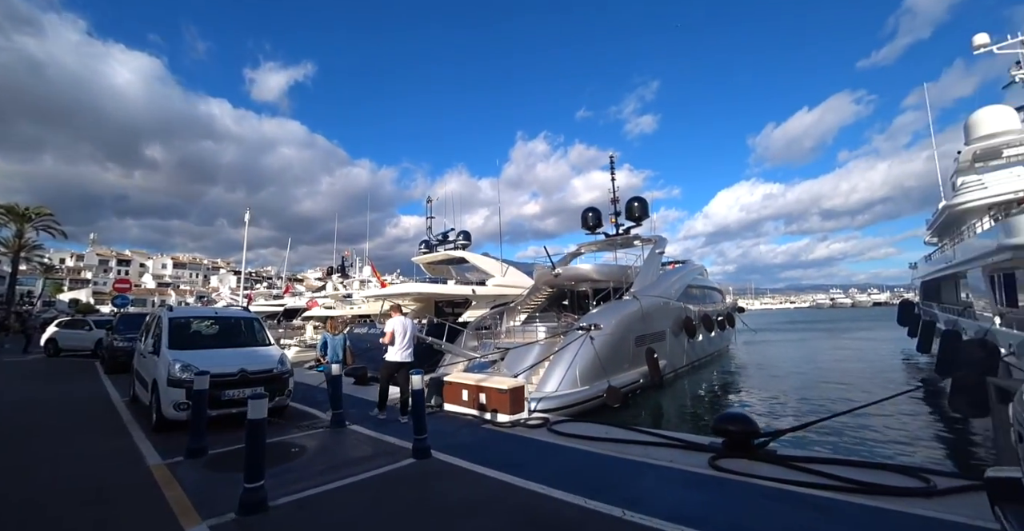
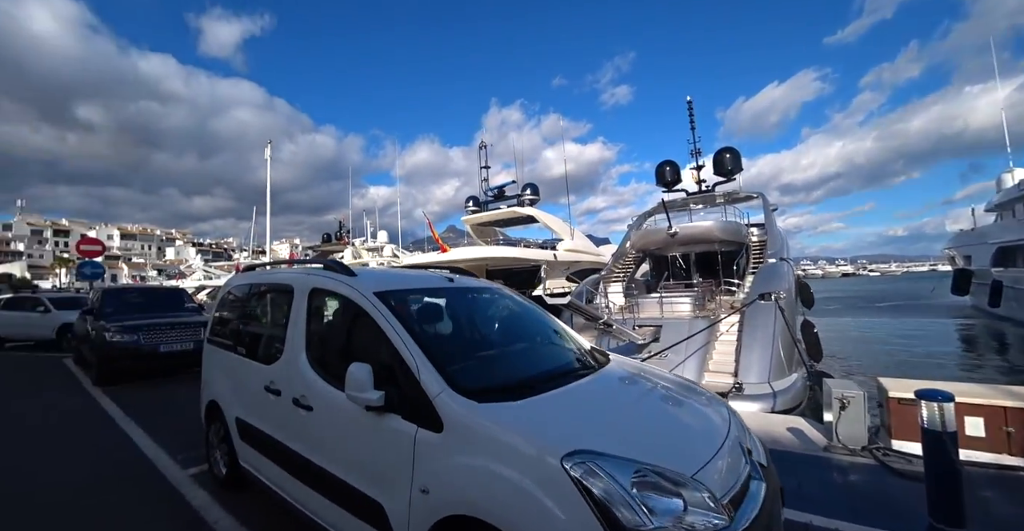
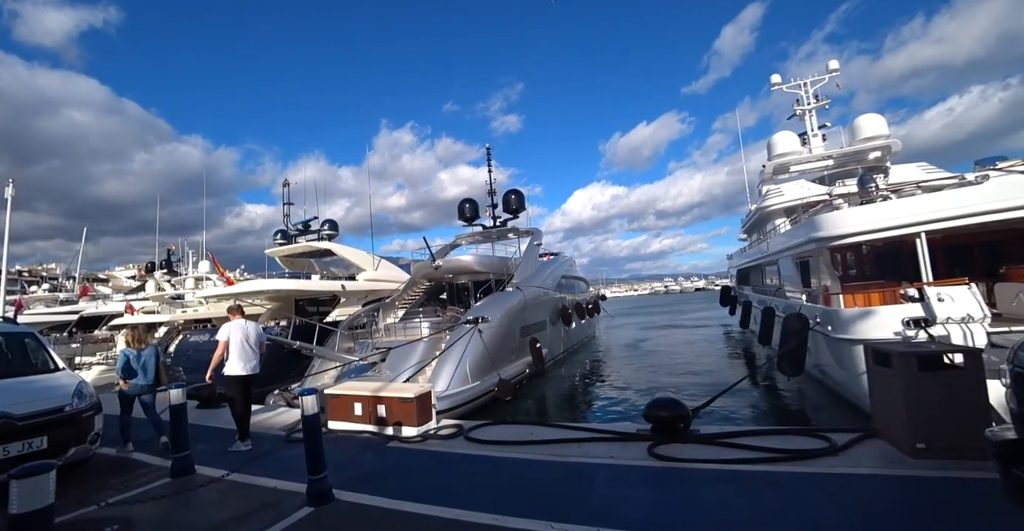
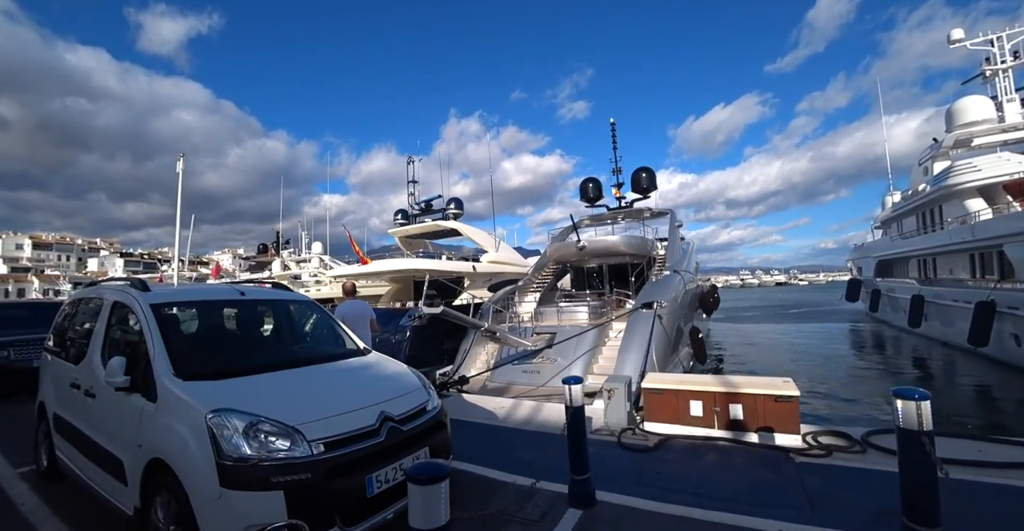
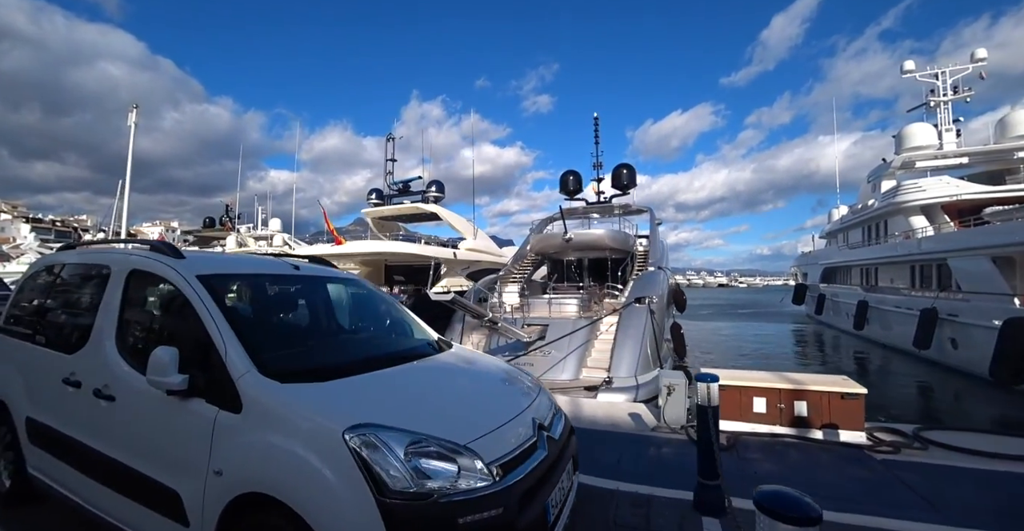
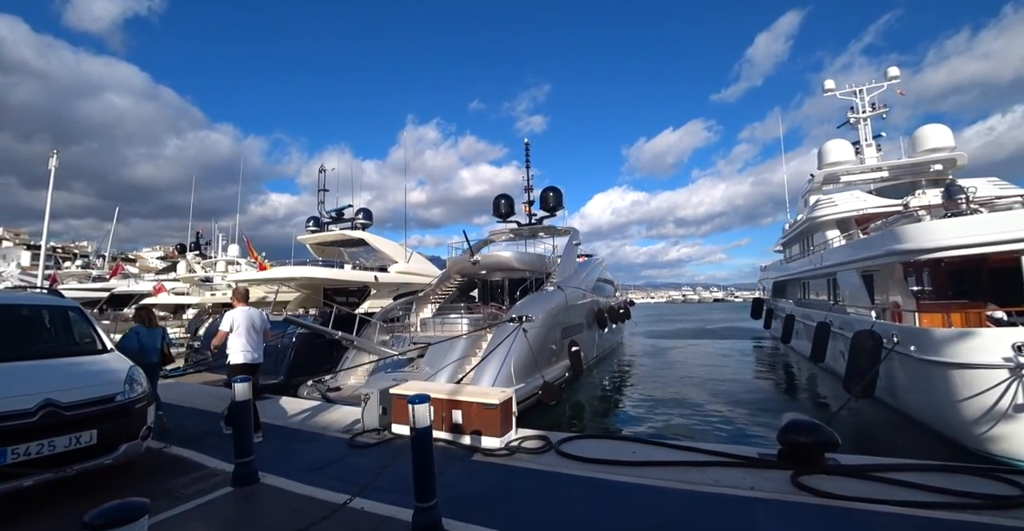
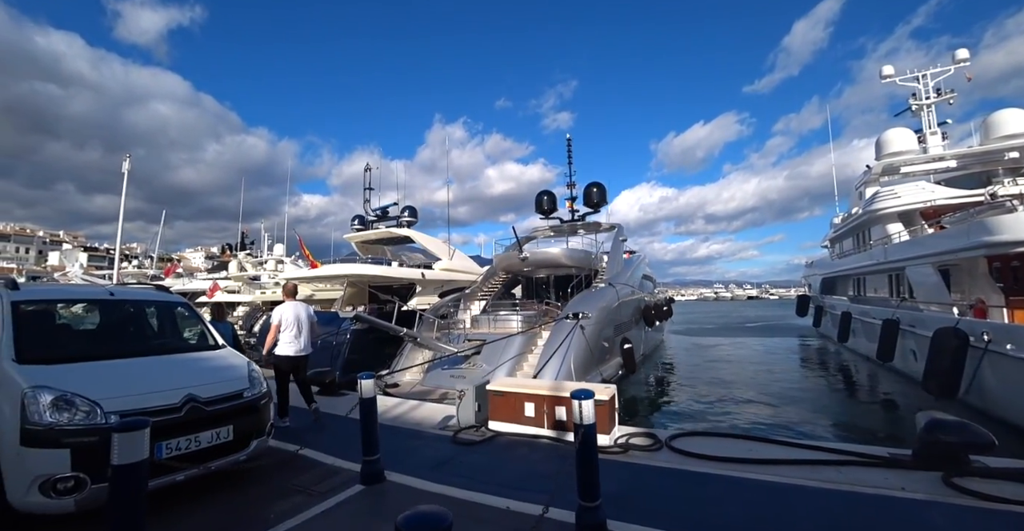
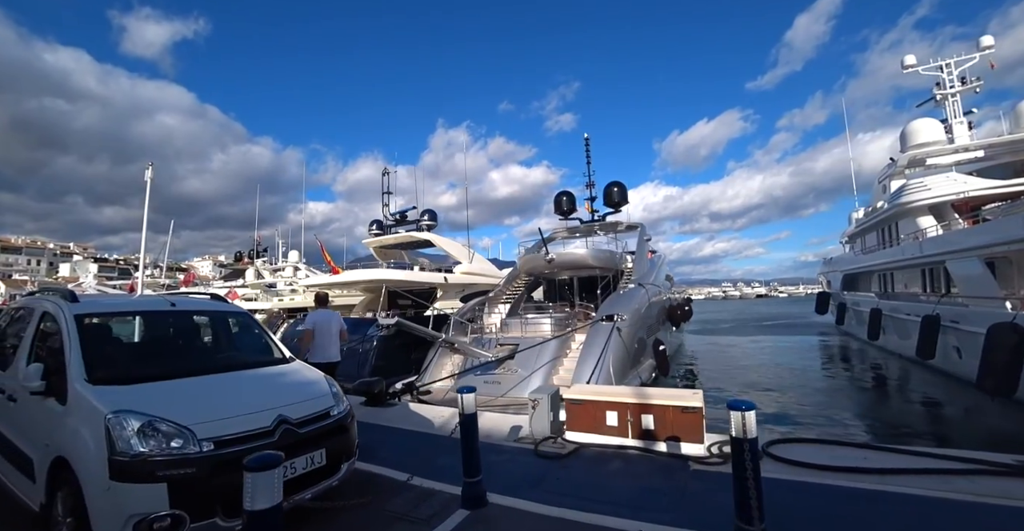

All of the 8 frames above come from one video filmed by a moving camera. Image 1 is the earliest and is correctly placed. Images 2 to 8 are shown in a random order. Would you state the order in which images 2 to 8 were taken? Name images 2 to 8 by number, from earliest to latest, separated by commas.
3, 6, 7, 8, 4, 5, 2
